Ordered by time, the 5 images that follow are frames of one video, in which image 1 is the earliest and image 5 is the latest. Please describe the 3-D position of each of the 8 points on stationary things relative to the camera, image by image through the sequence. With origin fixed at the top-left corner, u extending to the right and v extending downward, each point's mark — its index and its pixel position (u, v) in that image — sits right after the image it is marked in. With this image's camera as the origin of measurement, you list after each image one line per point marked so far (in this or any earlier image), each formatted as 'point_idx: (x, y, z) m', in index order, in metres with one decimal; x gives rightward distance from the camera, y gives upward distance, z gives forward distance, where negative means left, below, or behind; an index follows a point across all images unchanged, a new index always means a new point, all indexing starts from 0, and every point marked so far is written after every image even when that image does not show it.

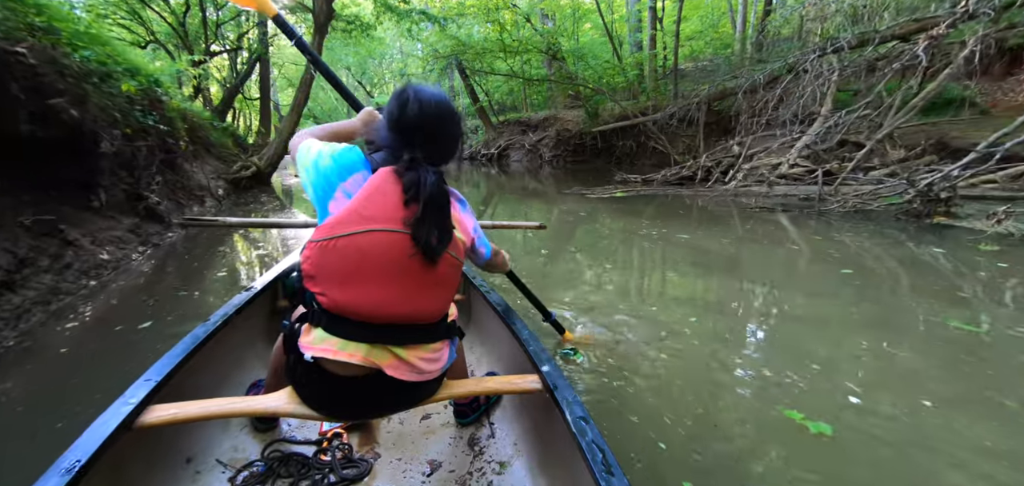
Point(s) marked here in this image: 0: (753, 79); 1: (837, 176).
0: (+5.0, +3.3, +9.1) m
1: (+5.2, +1.1, +7.4) m
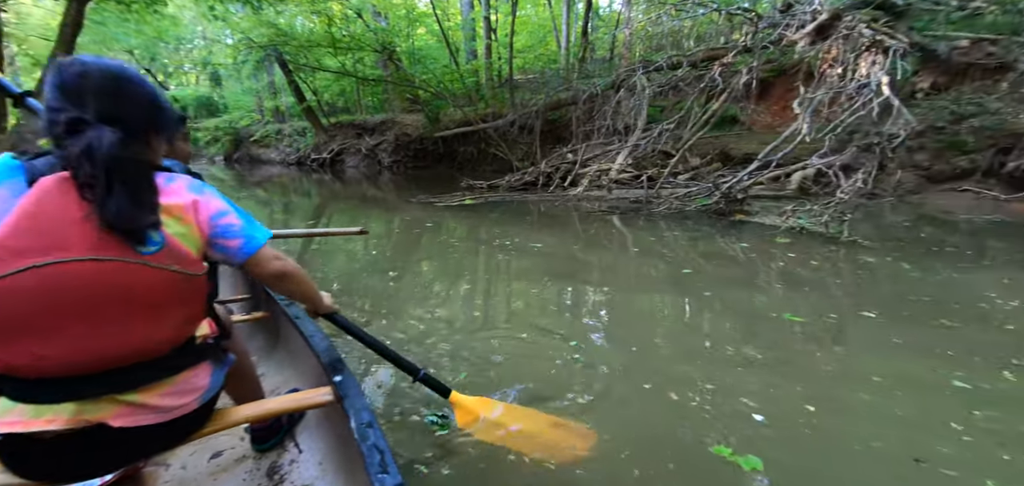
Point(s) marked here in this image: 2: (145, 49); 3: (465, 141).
0: (+1.7, +3.3, +9.9) m
1: (+2.6, +1.1, +8.3) m
2: (-15.7, +8.3, +19.4) m
3: (-1.5, +3.2, +14.2) m
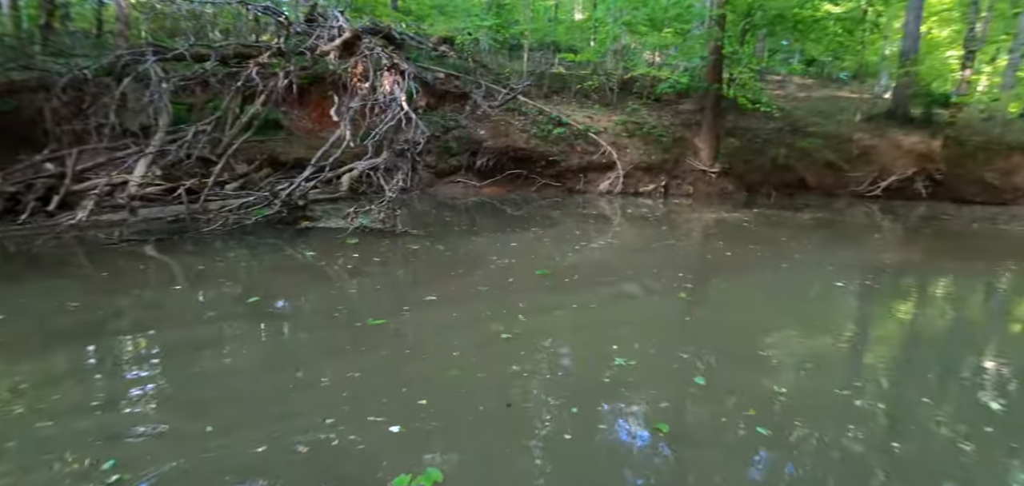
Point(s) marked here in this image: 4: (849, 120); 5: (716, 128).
0: (-6.9, +2.7, +7.1) m
1: (-4.8, +0.8, +7.0) m
2: (-25.8, +4.1, -0.4) m
3: (-12.2, +1.7, +7.5) m
4: (+8.1, +3.0, +11.0) m
5: (+4.1, +2.3, +9.1) m
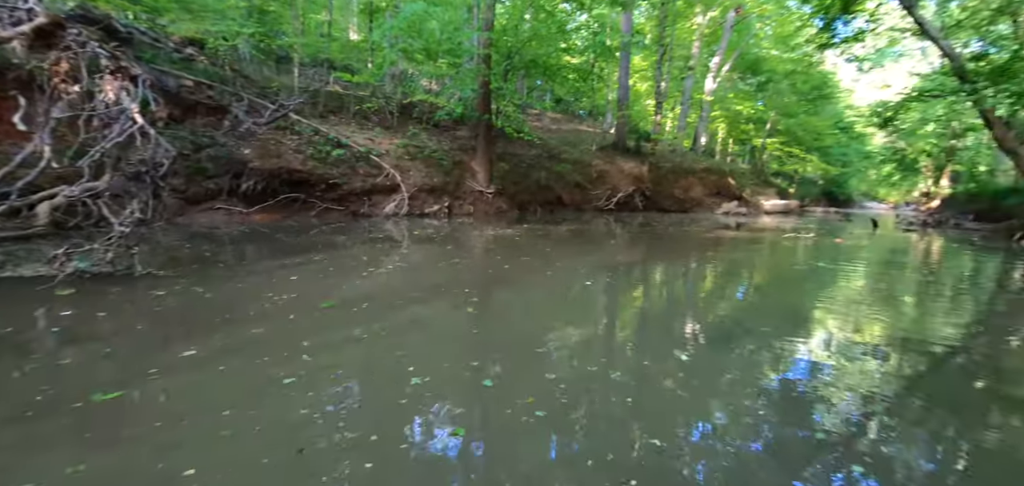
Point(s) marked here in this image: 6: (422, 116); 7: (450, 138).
0: (-9.6, +1.9, +3.6) m
1: (-7.5, +0.1, +4.4) m
2: (-23.4, +2.6, -11.4) m
3: (-14.4, +0.6, +1.7) m
4: (+2.3, +2.9, +13.7) m
5: (-0.5, +2.0, +10.1) m
6: (-2.2, +3.1, +11.1) m
7: (-1.5, +2.5, +10.9) m
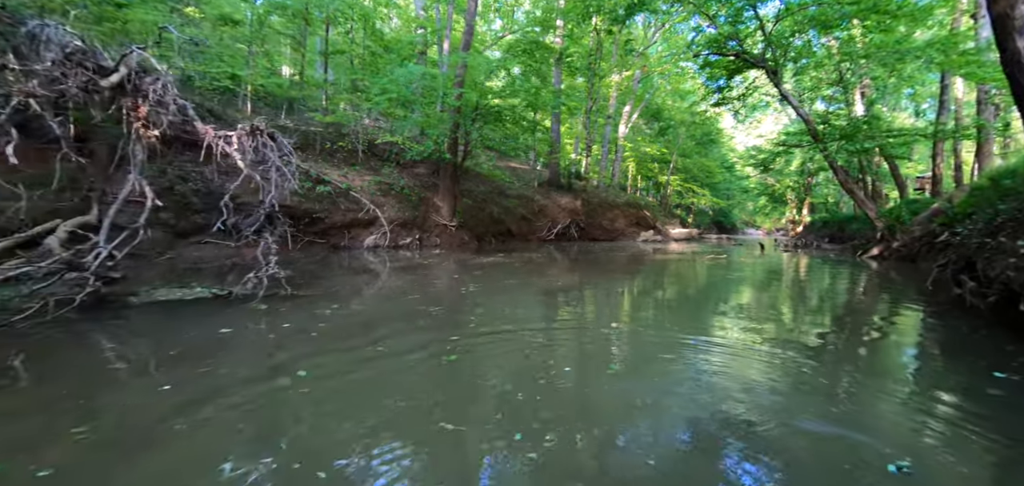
0: (-9.2, +1.5, +3.1) m
1: (-7.3, -0.3, +4.2) m
2: (-20.0, +3.0, -14.1) m
3: (-13.6, +0.3, +0.2) m
4: (+0.5, +2.0, +15.3) m
5: (-1.5, +1.3, +11.2) m
6: (-3.3, +2.3, +11.9) m
7: (-2.6, +1.7, +11.8) m
